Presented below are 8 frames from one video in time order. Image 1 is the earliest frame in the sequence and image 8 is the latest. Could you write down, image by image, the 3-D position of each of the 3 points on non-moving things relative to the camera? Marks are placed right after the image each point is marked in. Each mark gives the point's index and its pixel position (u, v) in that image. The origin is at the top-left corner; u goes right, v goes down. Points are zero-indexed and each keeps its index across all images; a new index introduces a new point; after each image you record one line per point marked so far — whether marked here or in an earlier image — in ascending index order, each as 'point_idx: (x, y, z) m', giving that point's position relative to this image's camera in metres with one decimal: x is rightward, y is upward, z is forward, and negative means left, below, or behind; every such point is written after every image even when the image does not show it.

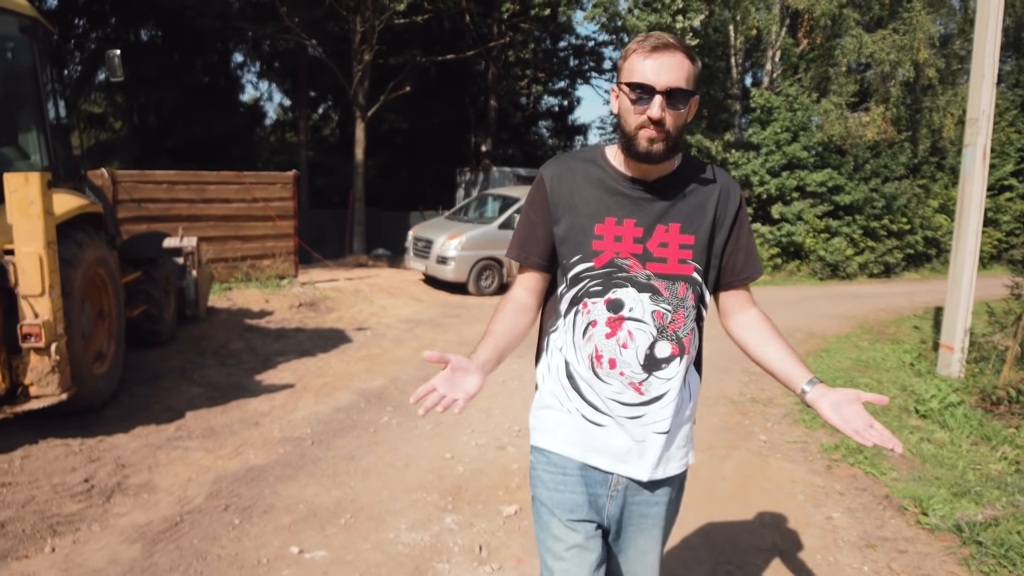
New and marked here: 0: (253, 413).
0: (-1.9, -0.9, +6.0) m
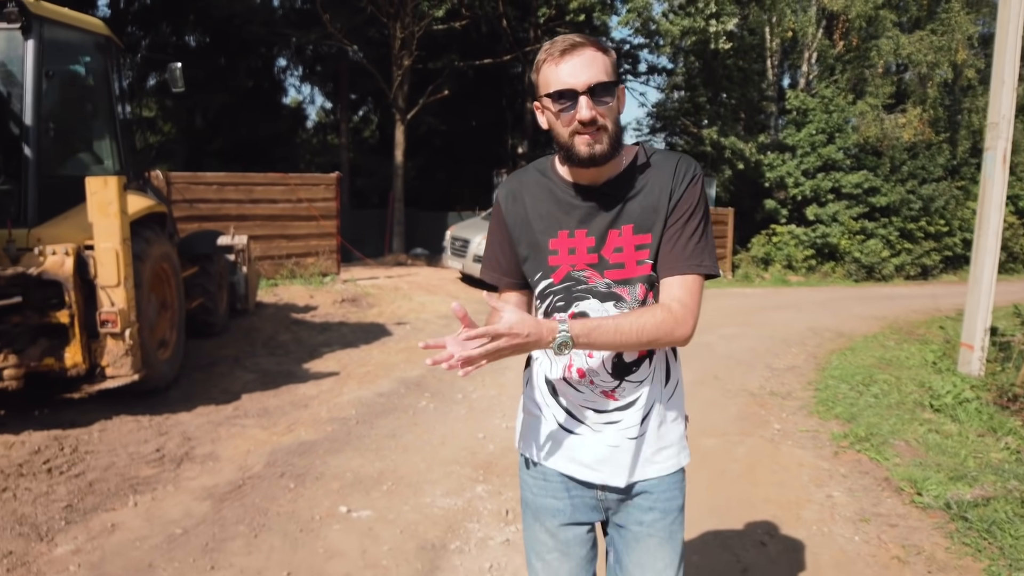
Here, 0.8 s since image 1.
0: (-1.6, -0.8, +6.6) m
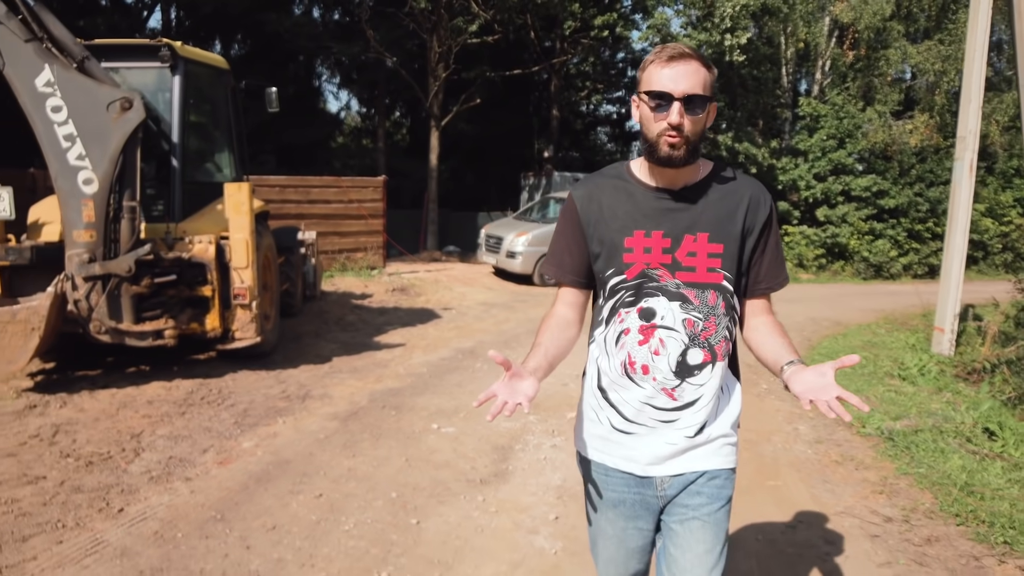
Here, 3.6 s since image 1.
0: (-1.3, -0.7, +8.2) m
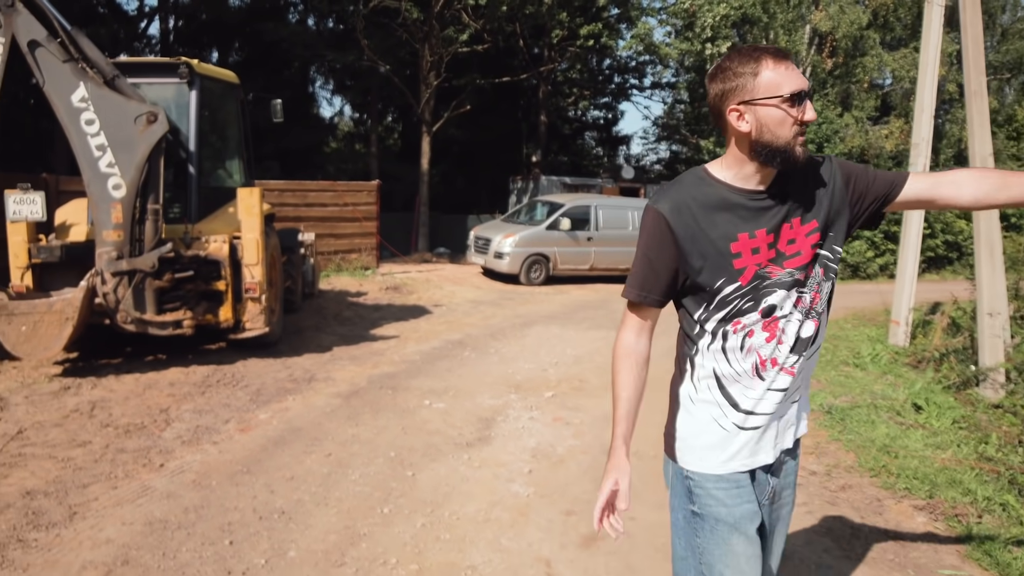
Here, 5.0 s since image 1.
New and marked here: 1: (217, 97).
0: (-1.4, -0.6, +8.9) m
1: (-3.0, +1.9, +8.6) m
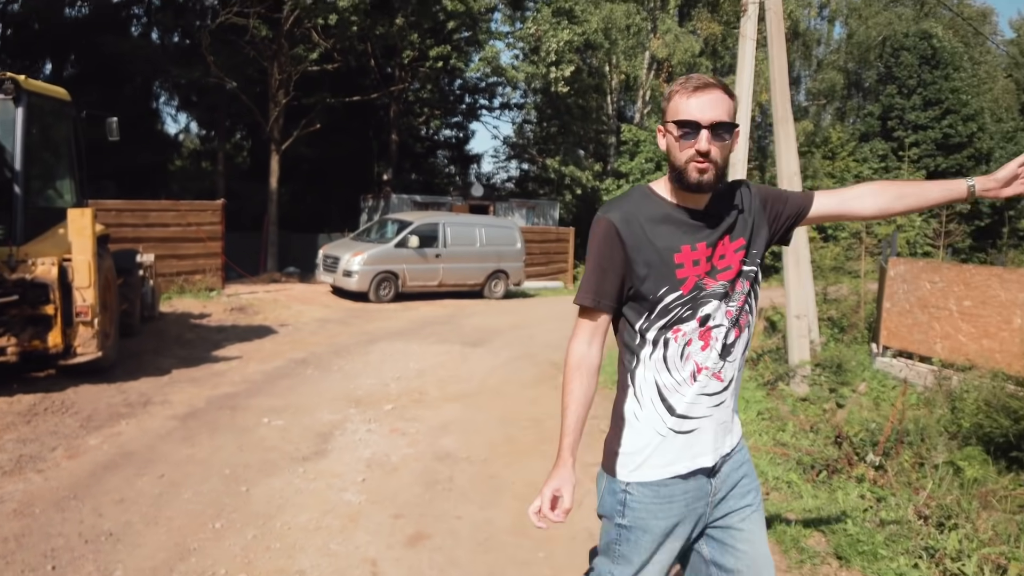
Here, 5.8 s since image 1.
0: (-3.1, -0.9, +8.9) m
1: (-4.6, +1.7, +8.4) m
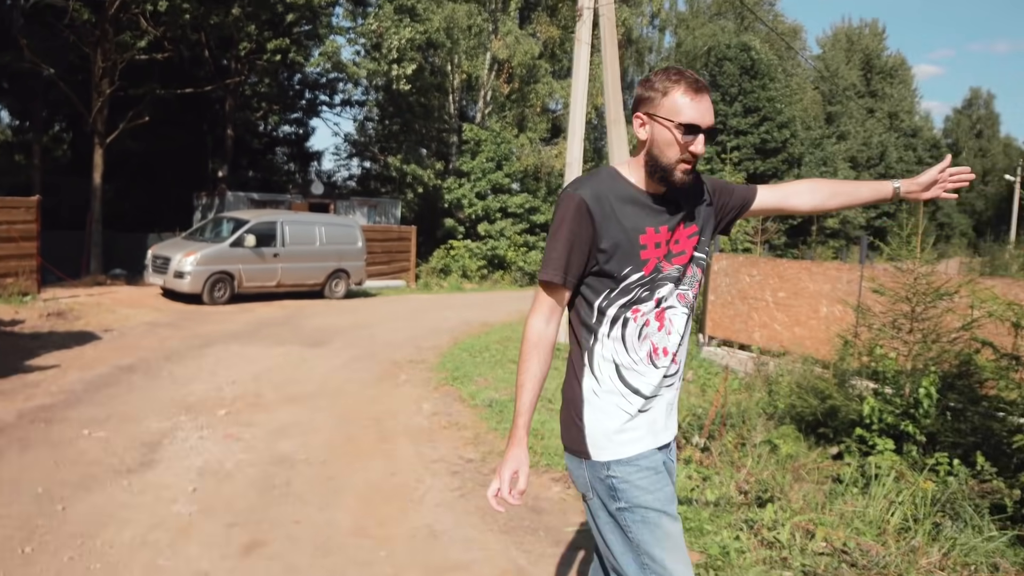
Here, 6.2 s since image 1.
0: (-4.6, -0.9, +8.2) m
1: (-6.1, +1.6, +7.4) m
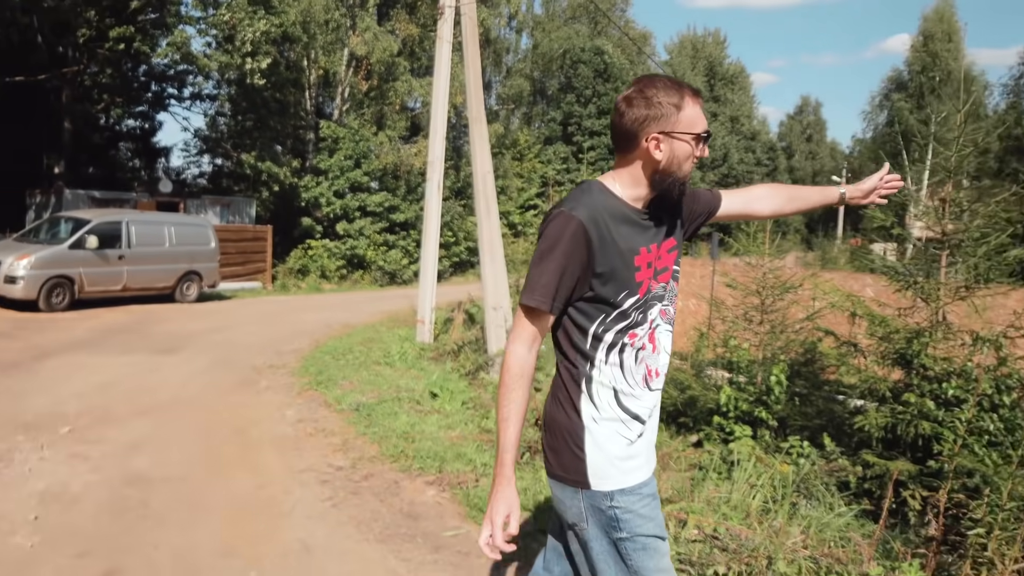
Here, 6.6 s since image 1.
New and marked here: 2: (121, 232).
0: (-5.8, -1.0, +7.2) m
1: (-7.2, +1.5, +6.2) m
2: (-6.7, +0.9, +14.6) m
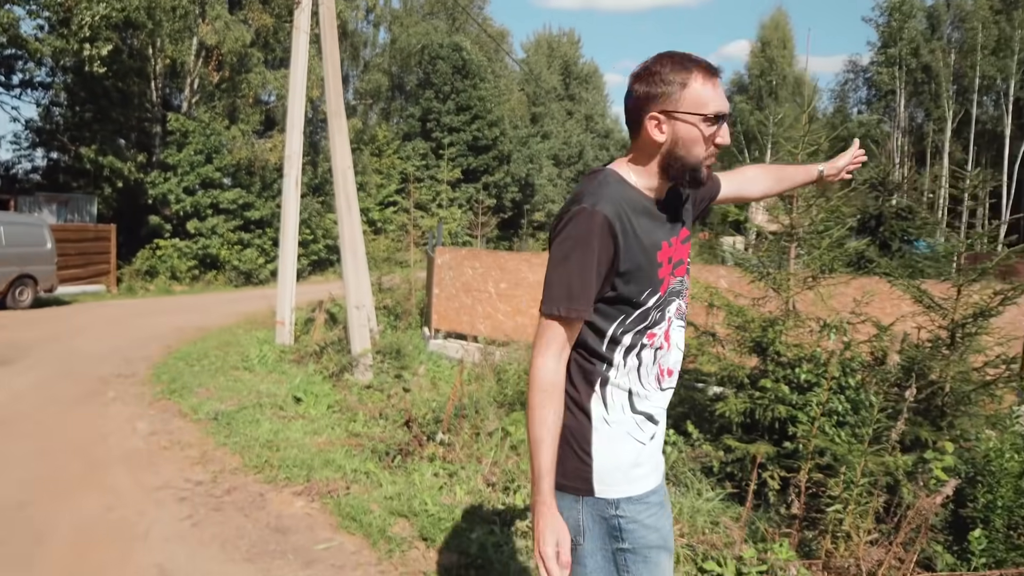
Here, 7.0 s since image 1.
0: (-6.8, -1.1, +6.1) m
1: (-8.0, +1.4, +4.8) m
2: (-8.9, +0.8, +13.1) m
